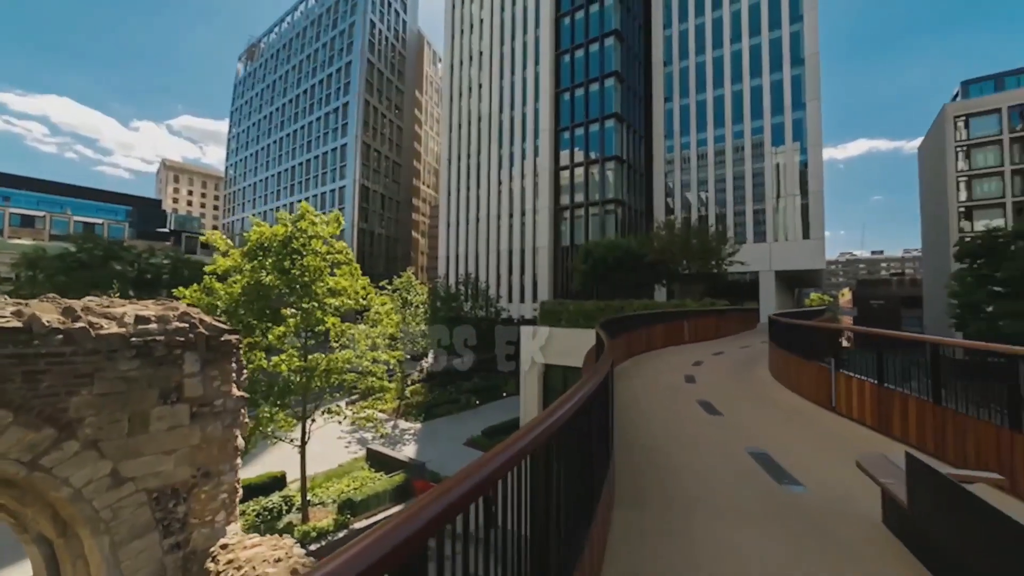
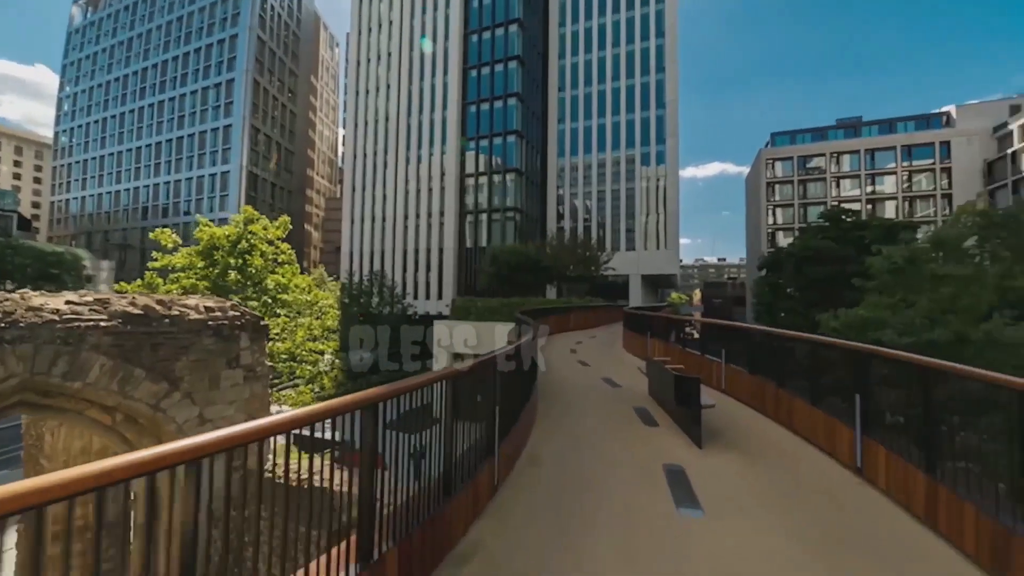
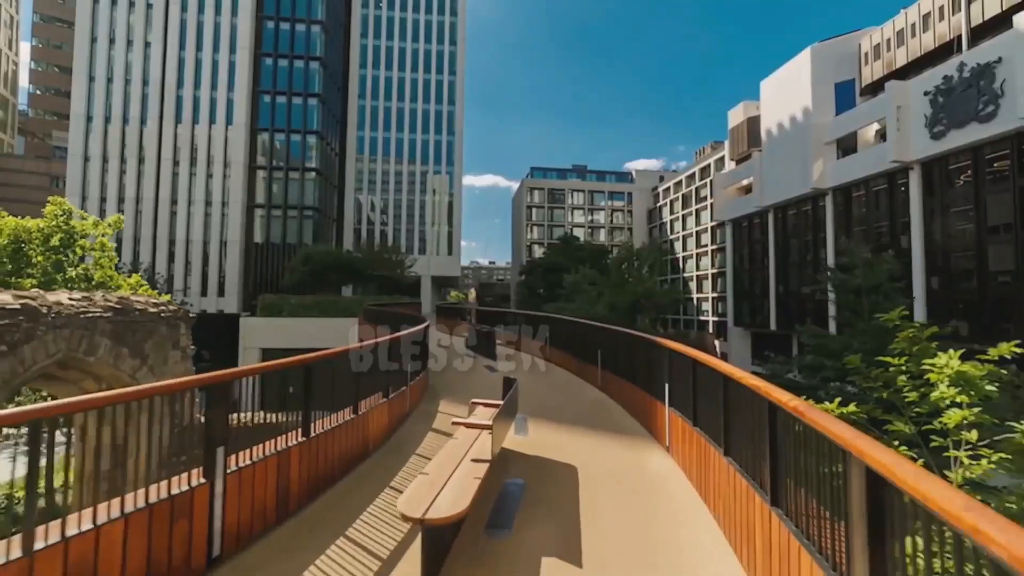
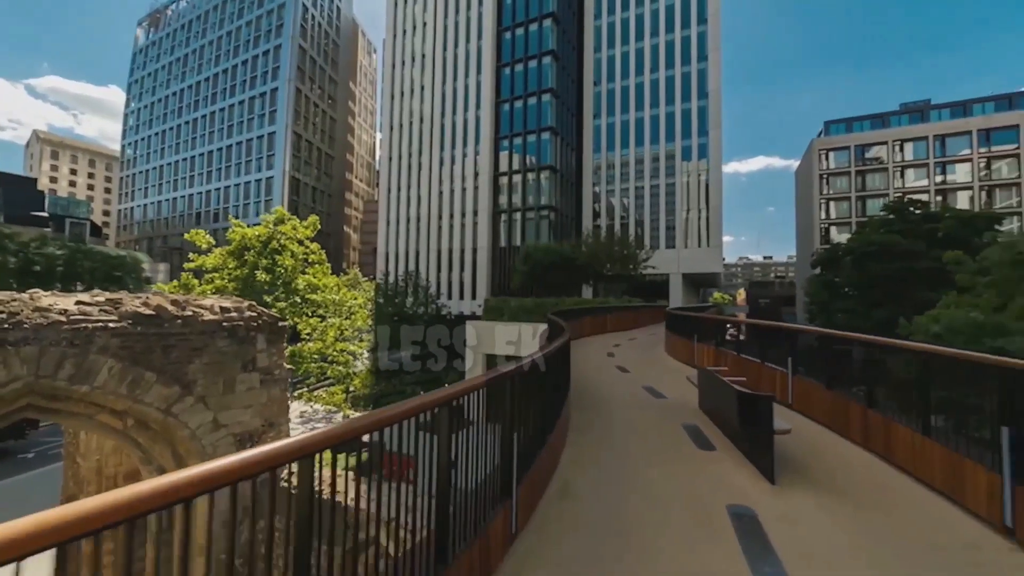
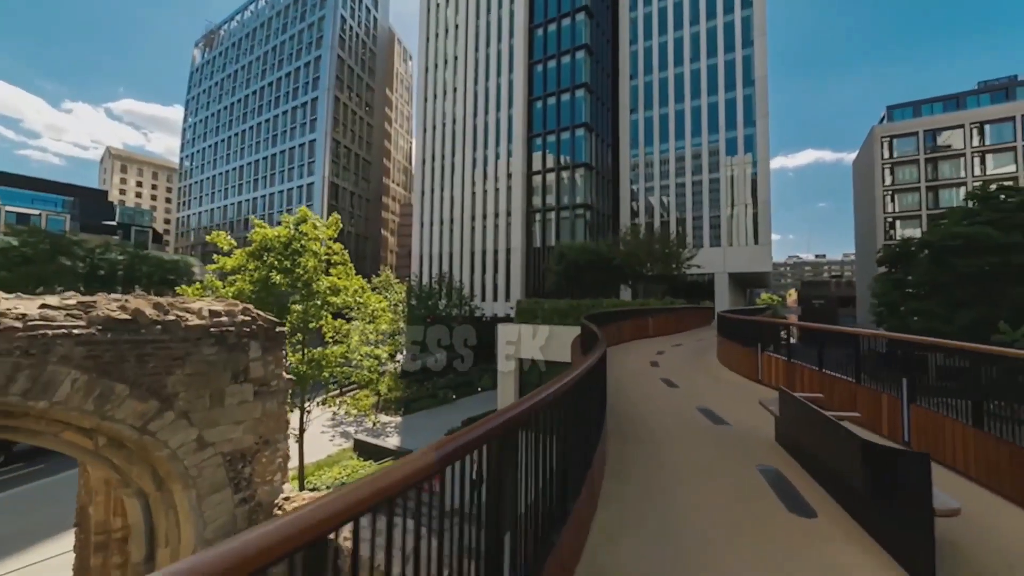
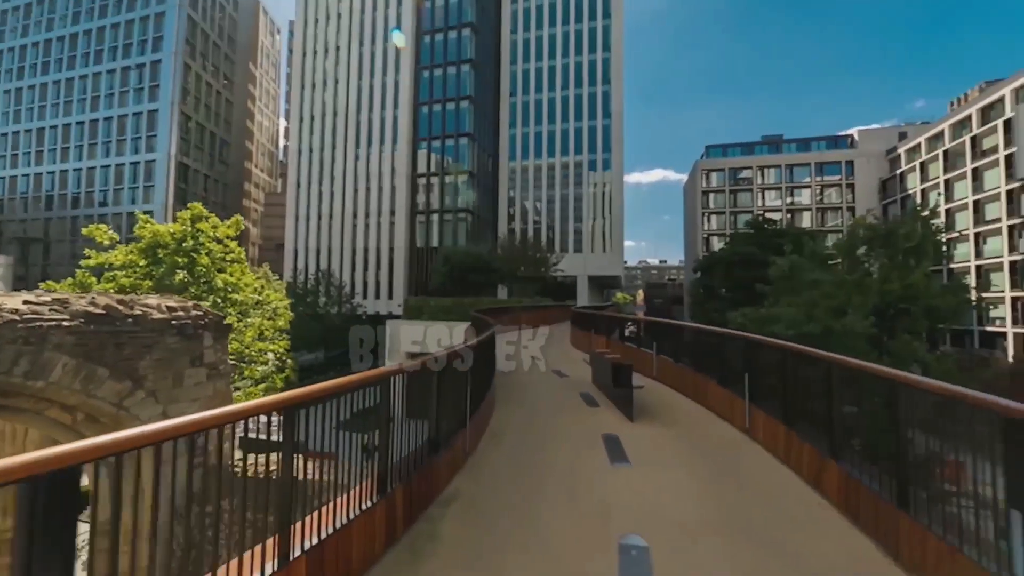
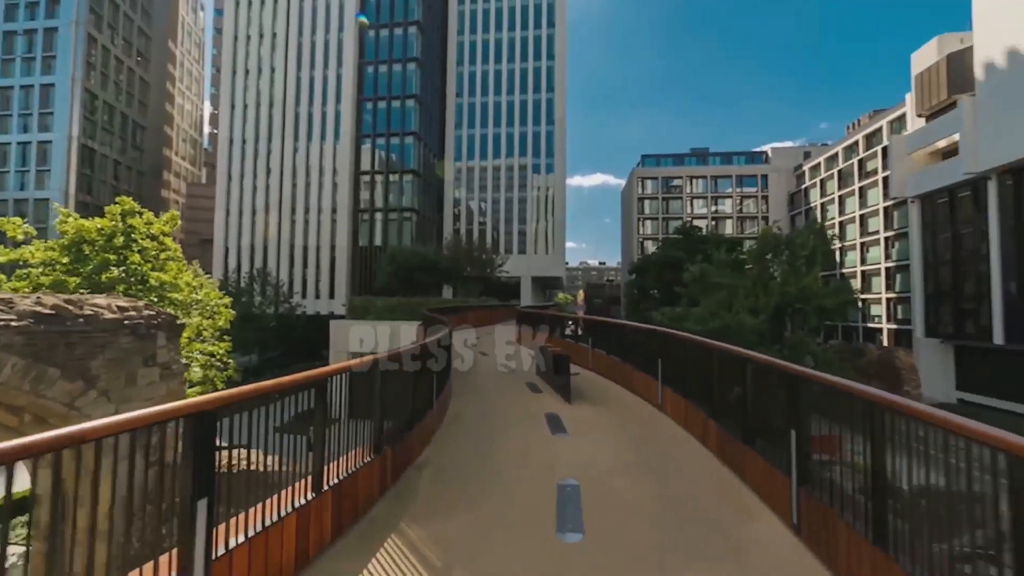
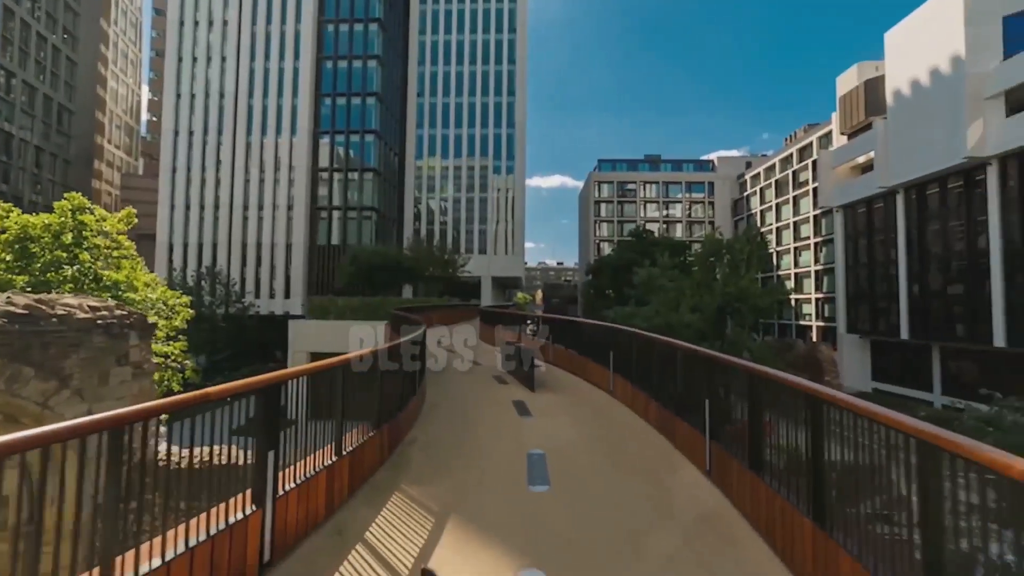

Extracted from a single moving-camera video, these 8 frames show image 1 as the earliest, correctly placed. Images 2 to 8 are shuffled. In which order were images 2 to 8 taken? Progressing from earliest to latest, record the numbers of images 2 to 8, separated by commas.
5, 4, 2, 6, 7, 8, 3
